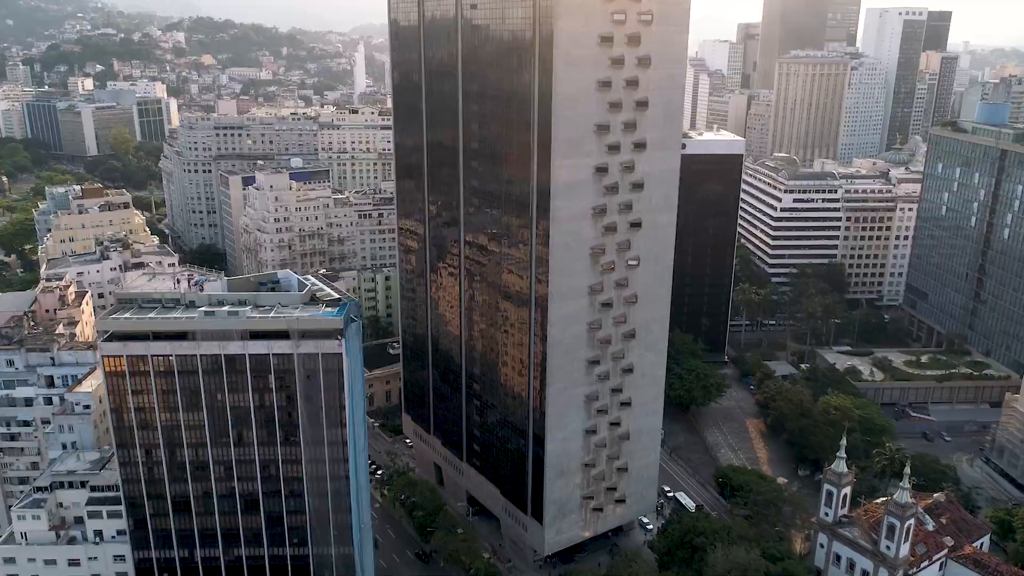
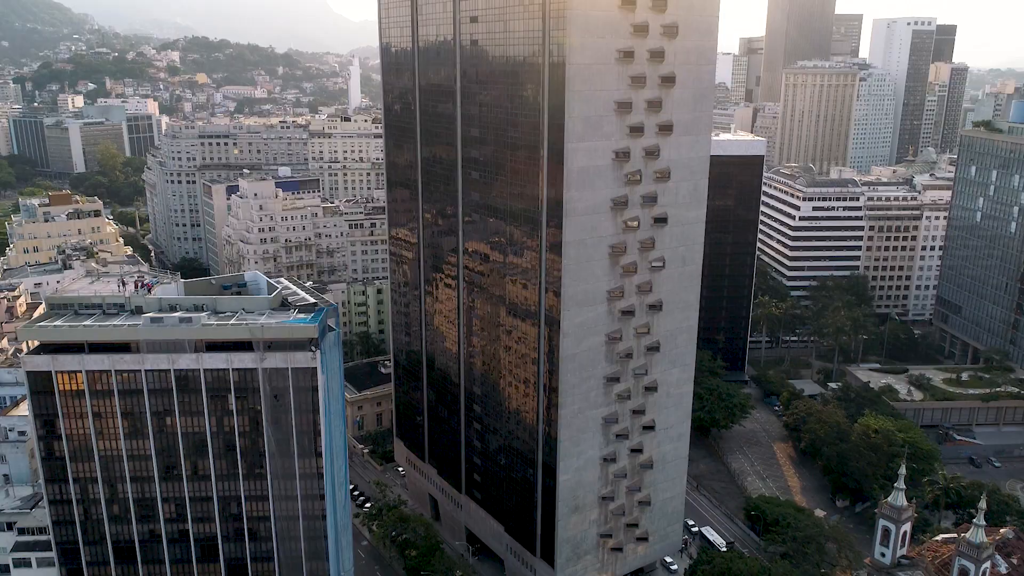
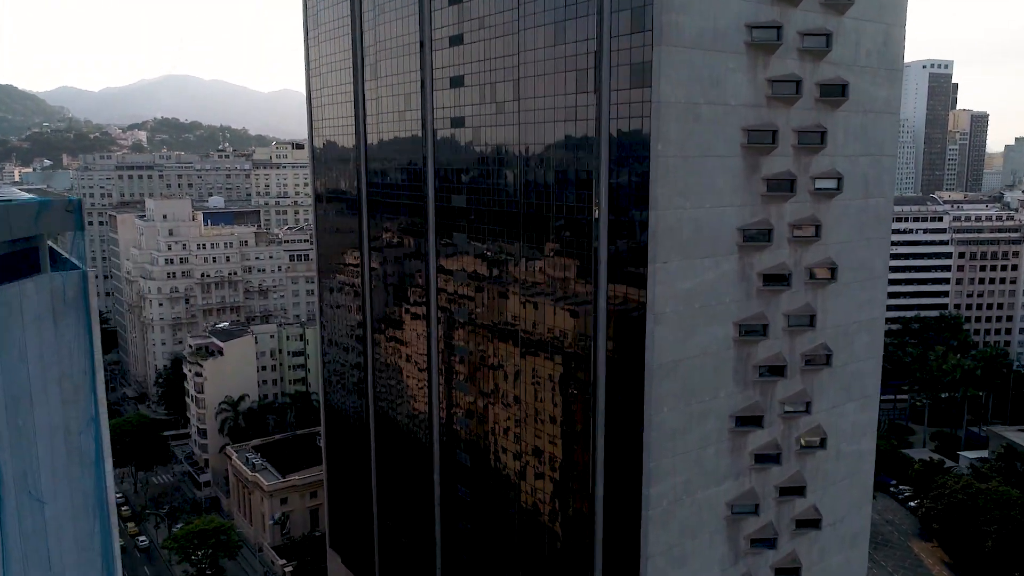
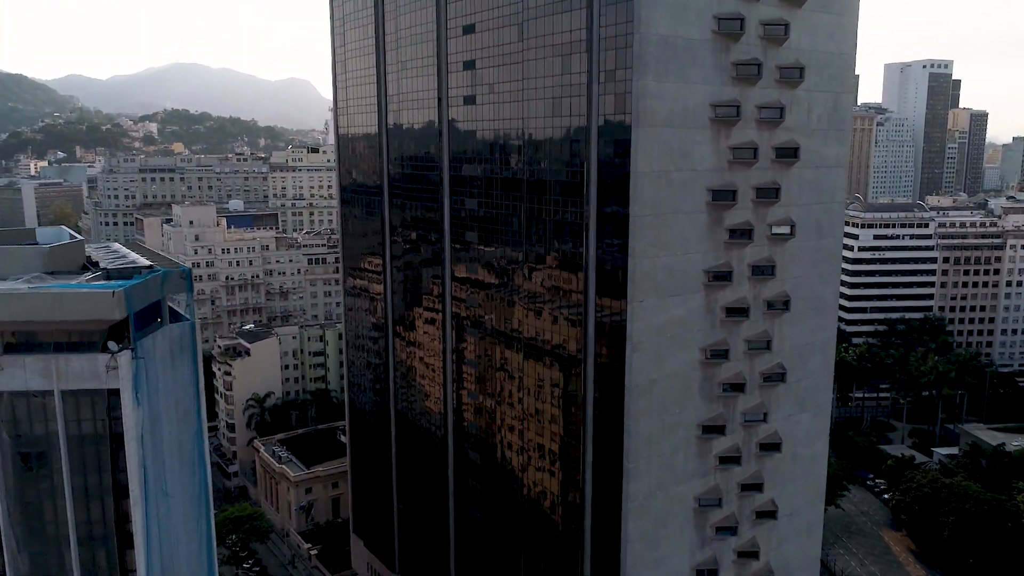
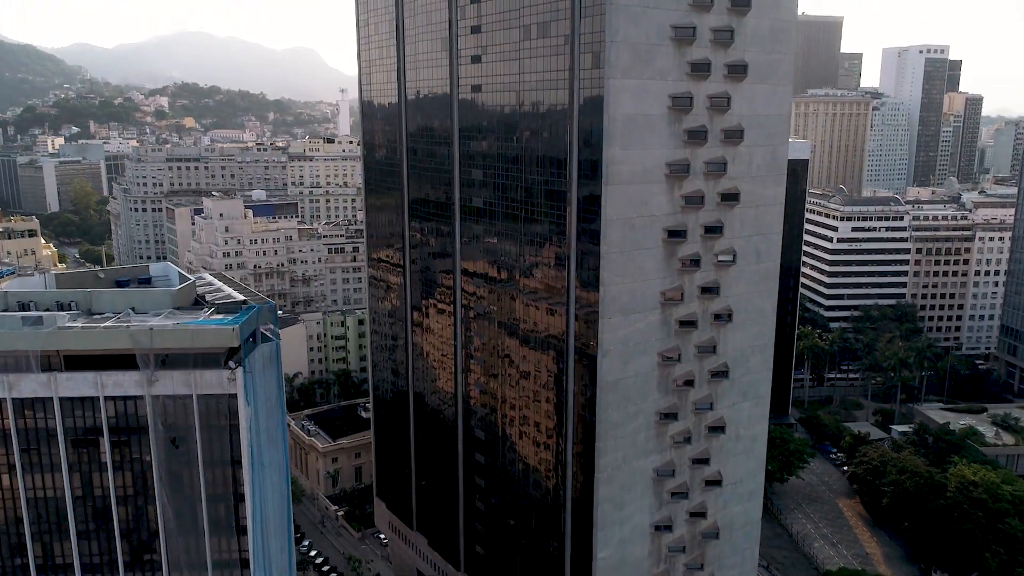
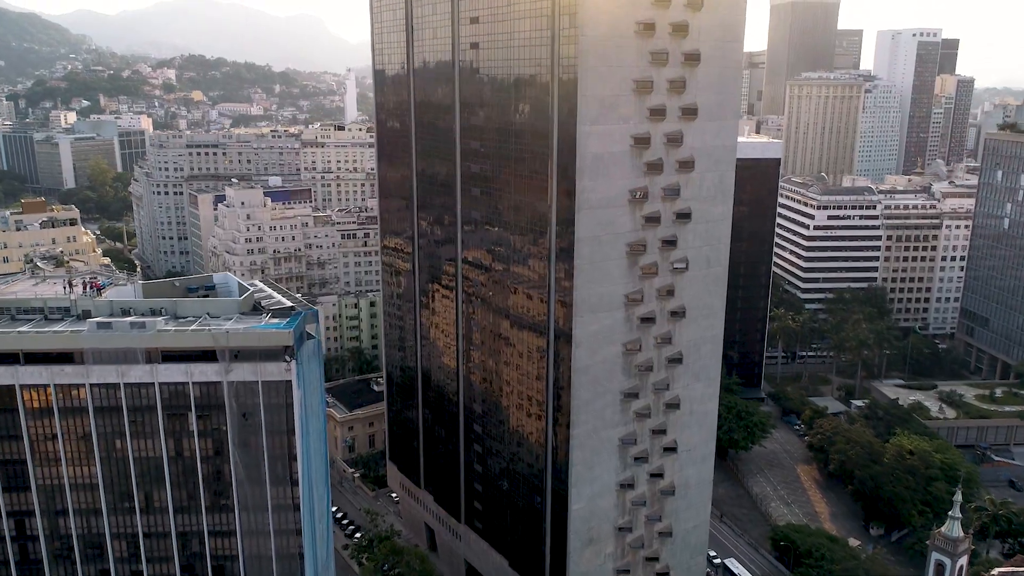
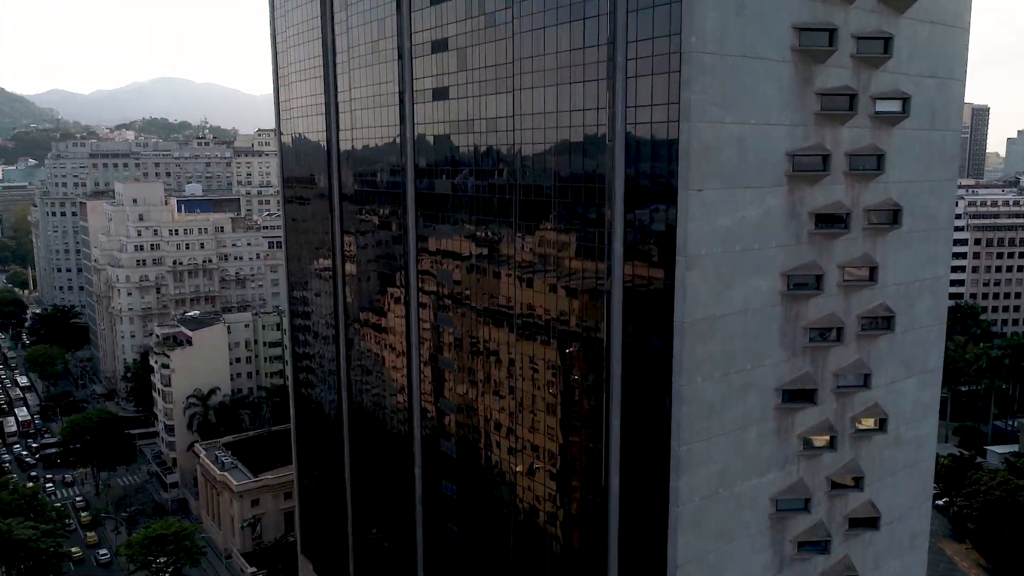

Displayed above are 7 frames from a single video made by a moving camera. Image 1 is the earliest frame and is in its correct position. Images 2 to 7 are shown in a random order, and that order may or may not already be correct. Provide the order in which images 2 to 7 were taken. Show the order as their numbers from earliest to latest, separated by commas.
2, 6, 5, 4, 3, 7
